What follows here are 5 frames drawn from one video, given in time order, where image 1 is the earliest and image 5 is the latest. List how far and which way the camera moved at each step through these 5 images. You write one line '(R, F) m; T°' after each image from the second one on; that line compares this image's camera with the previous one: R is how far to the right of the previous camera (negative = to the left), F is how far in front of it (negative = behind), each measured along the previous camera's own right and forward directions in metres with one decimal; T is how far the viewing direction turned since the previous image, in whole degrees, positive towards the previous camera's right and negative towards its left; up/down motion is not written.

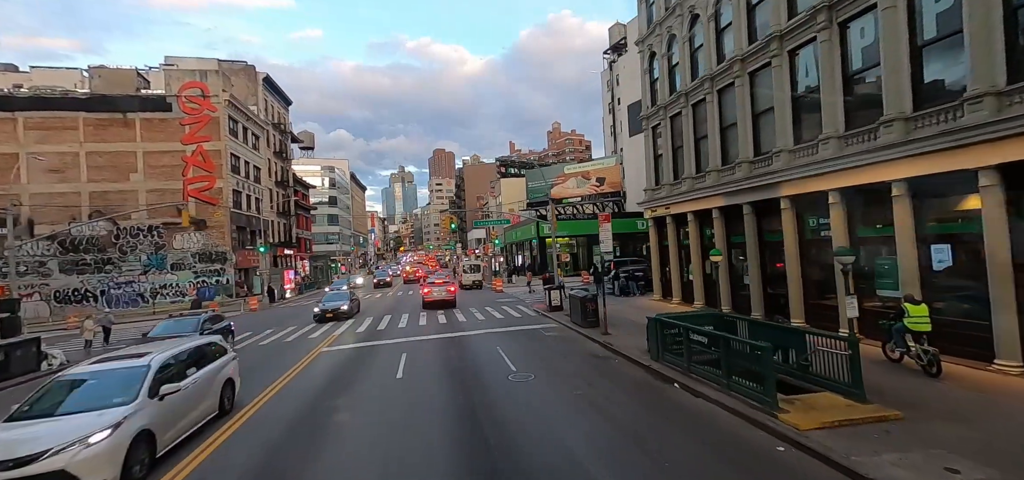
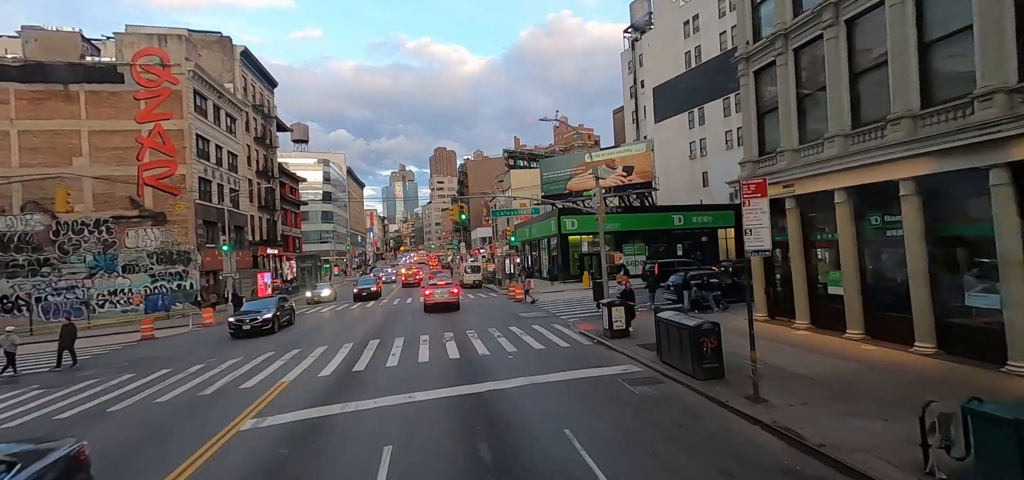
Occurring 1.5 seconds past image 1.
(-1.3, +7.0) m; 0°
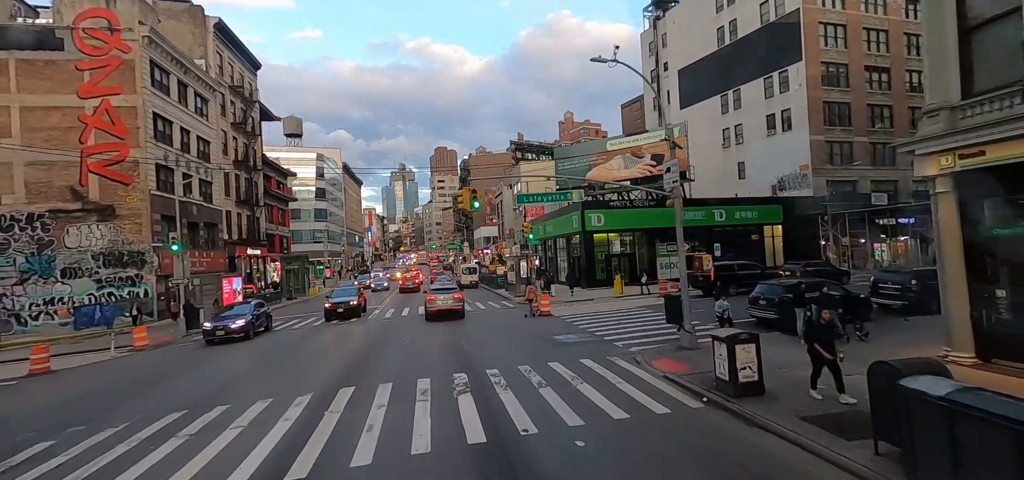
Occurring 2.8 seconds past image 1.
(-1.1, +6.0) m; 0°
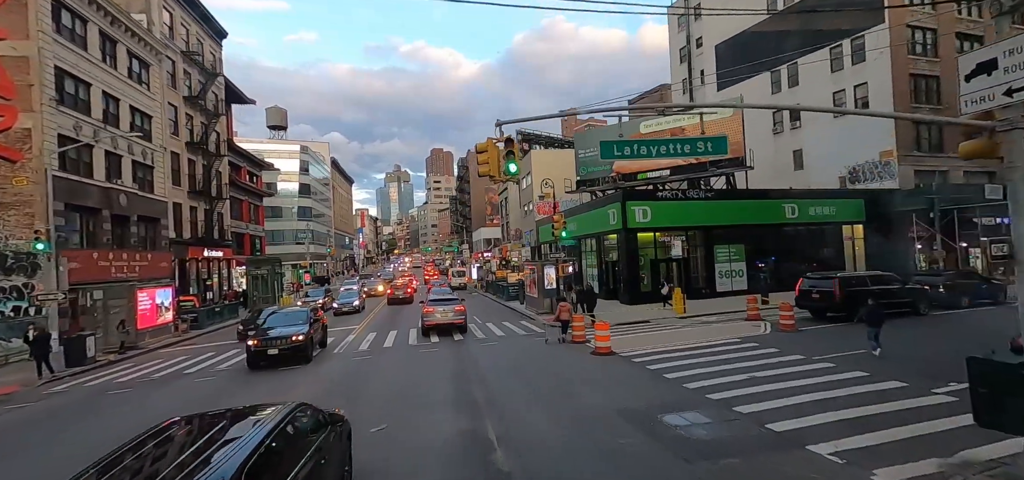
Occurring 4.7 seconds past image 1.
(-1.4, +7.9) m; +1°
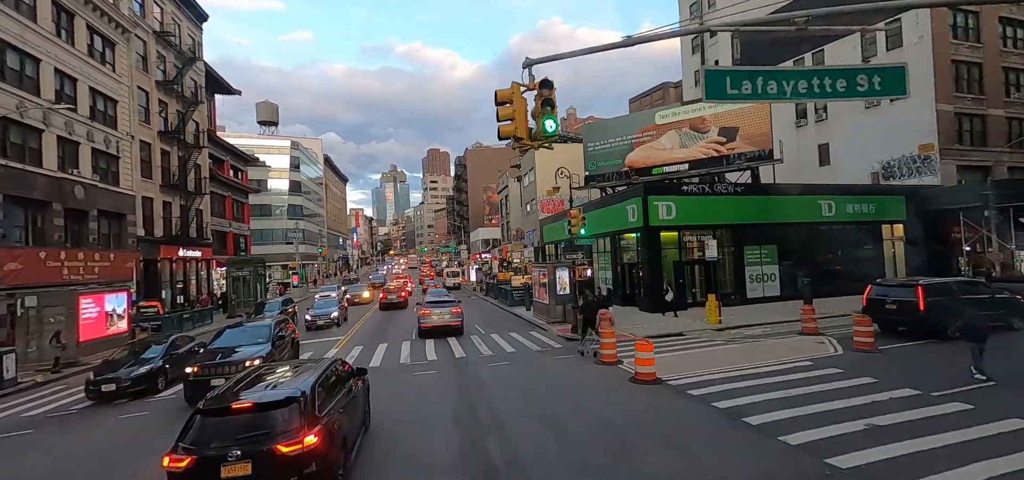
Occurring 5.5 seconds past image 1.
(-0.5, +3.1) m; 0°
